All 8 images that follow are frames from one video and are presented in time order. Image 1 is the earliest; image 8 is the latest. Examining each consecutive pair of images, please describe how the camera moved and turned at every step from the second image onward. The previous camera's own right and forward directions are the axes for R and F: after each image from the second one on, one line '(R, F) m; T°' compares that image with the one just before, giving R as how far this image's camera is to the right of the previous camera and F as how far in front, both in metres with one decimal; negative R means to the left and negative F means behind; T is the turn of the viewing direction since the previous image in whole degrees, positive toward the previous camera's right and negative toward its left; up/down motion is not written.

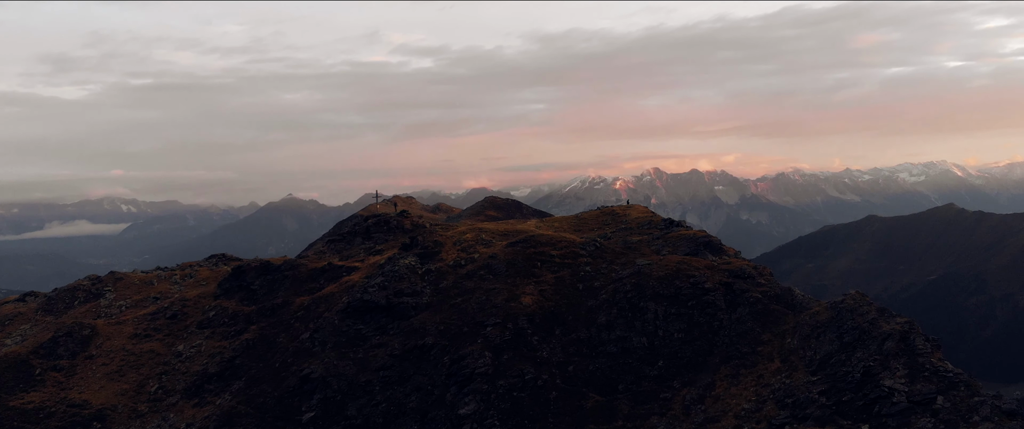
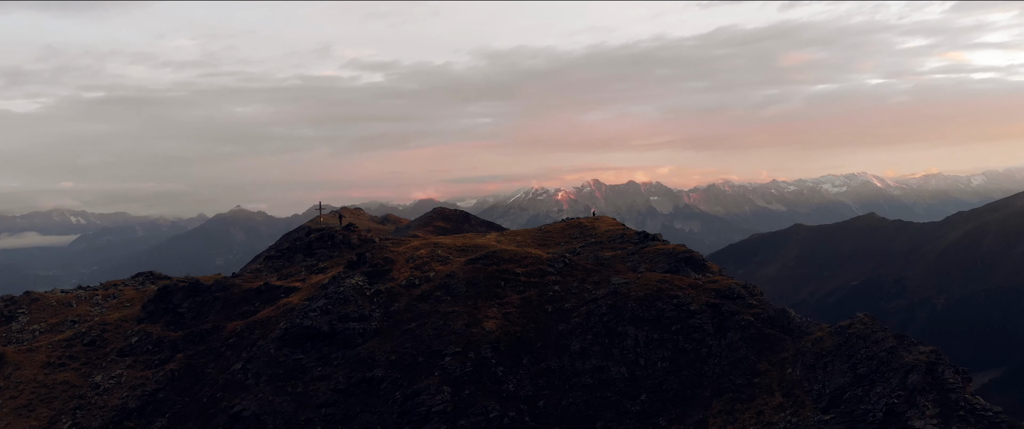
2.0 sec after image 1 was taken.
(-1.0, +13.2) m; +3°
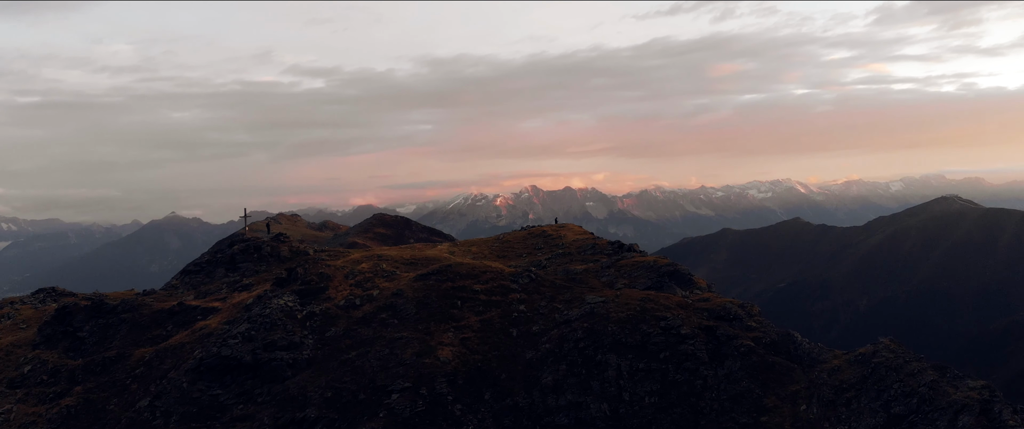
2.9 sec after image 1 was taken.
(-1.6, +15.2) m; +3°
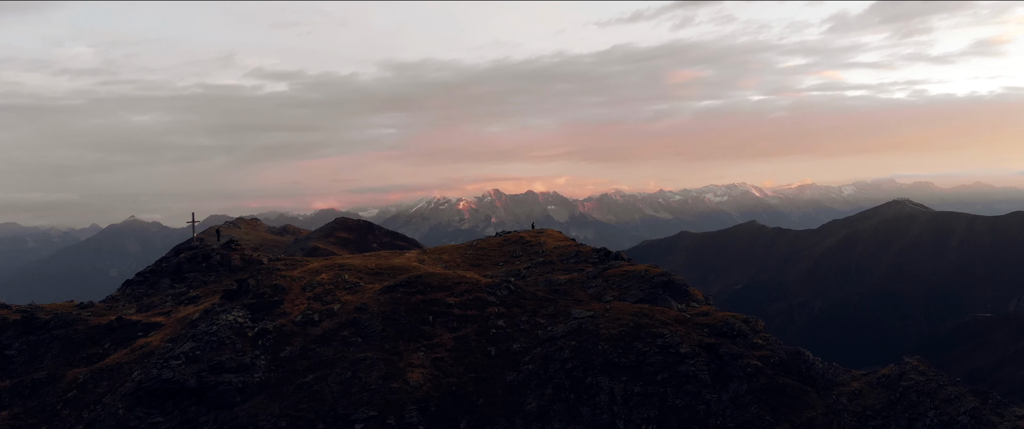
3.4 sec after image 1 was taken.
(-1.2, +9.2) m; +2°
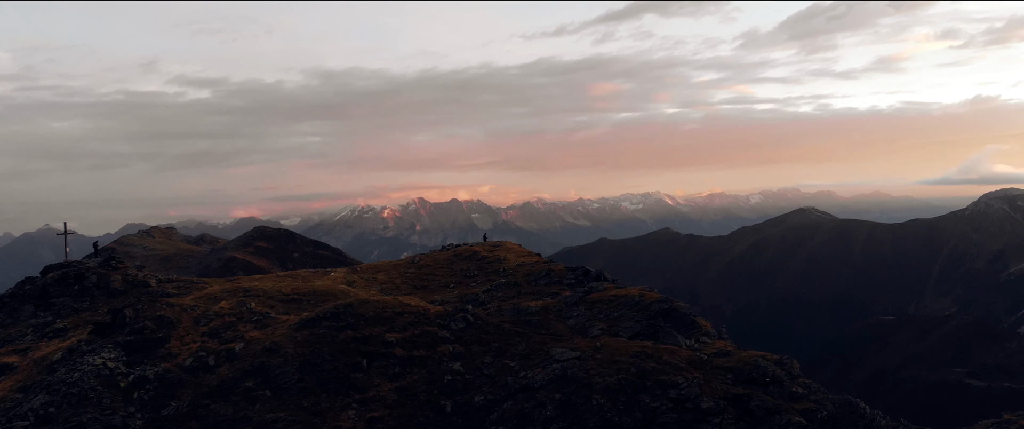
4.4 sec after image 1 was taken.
(-2.2, +19.2) m; +4°
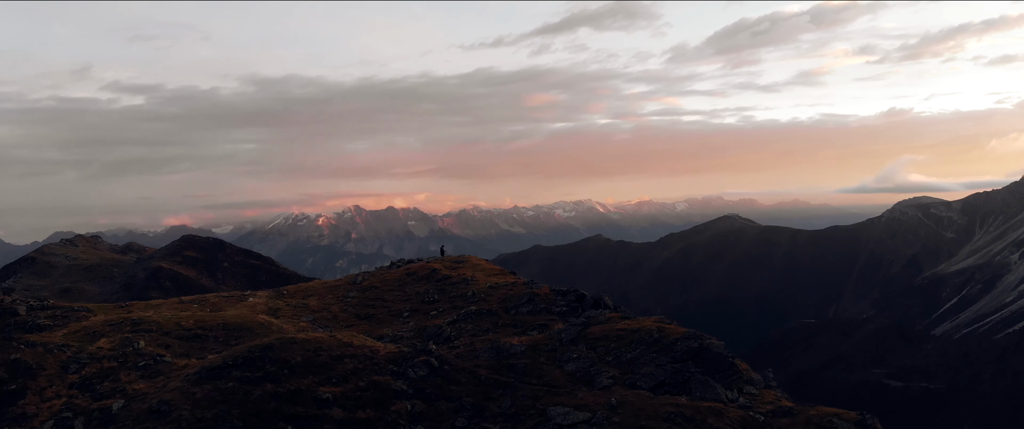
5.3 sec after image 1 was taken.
(-2.1, +16.8) m; +4°
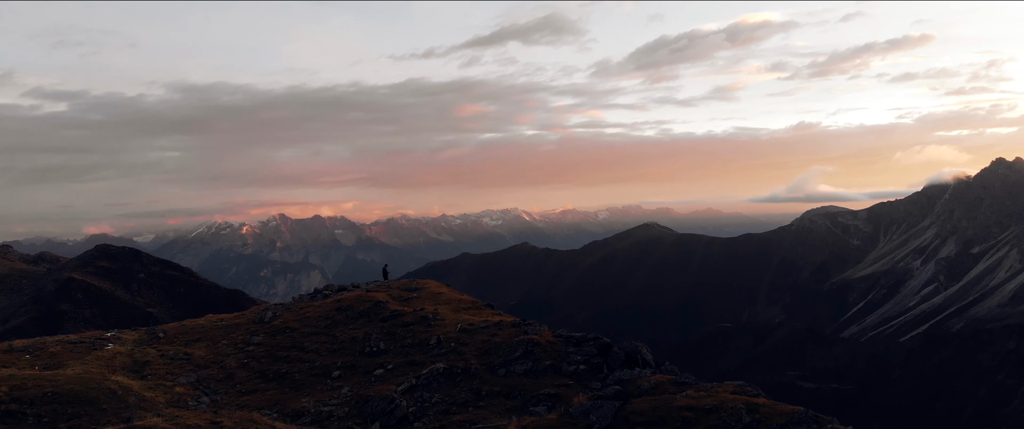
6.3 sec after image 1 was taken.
(-2.3, +19.6) m; +4°
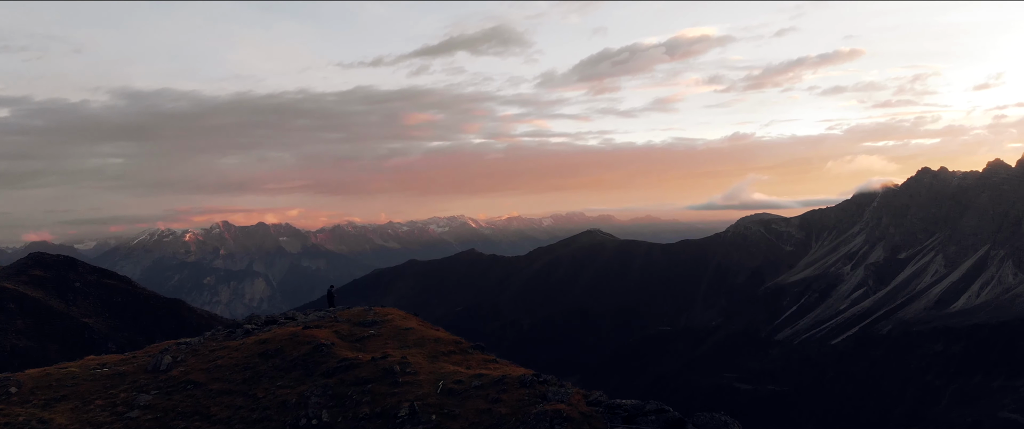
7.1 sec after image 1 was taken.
(-1.7, +13.5) m; +3°
